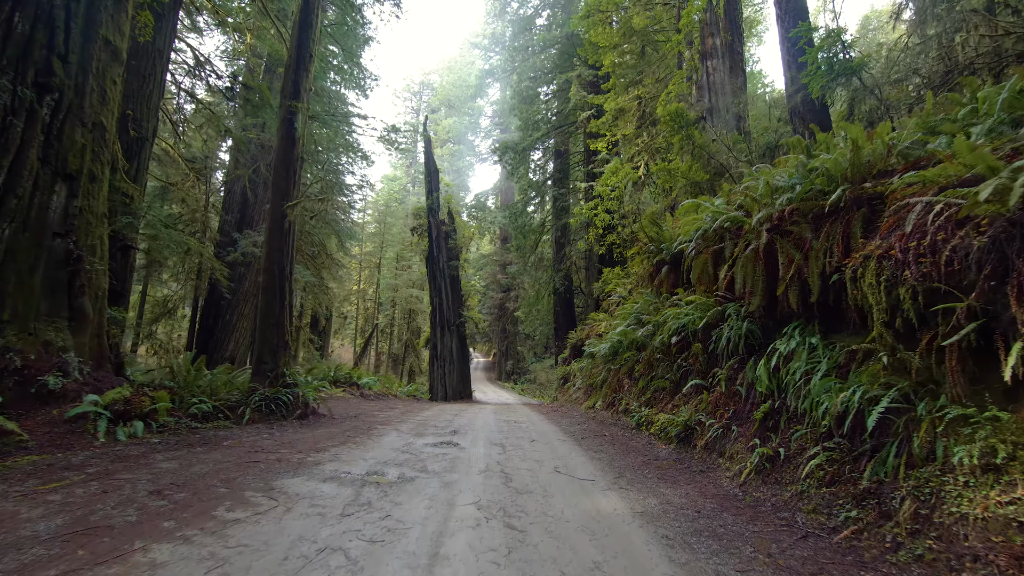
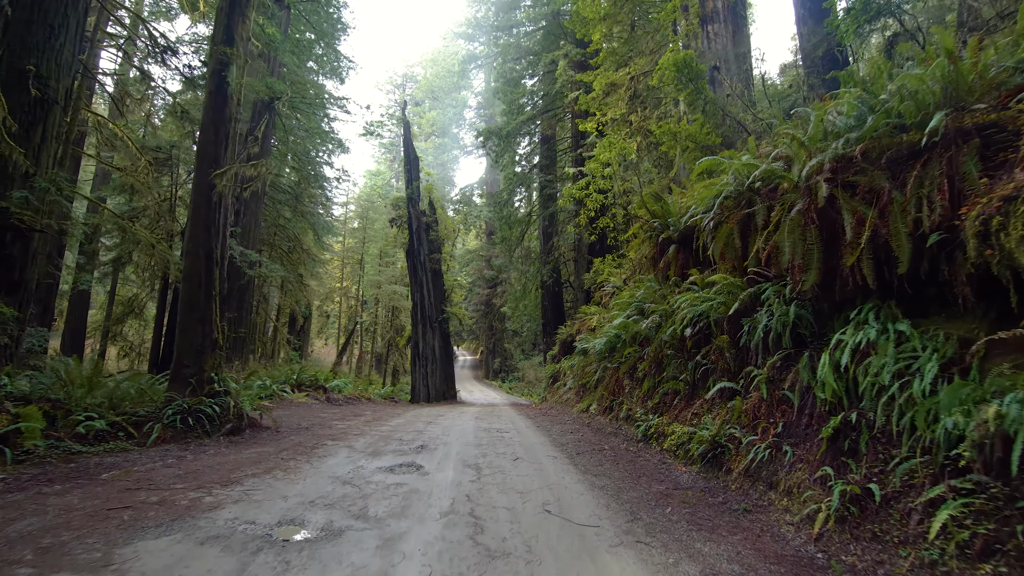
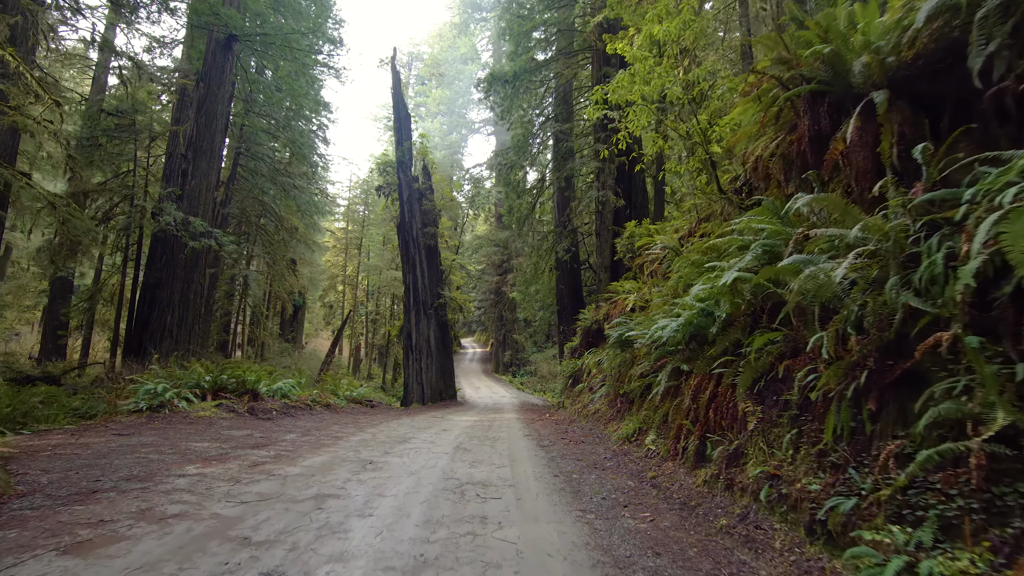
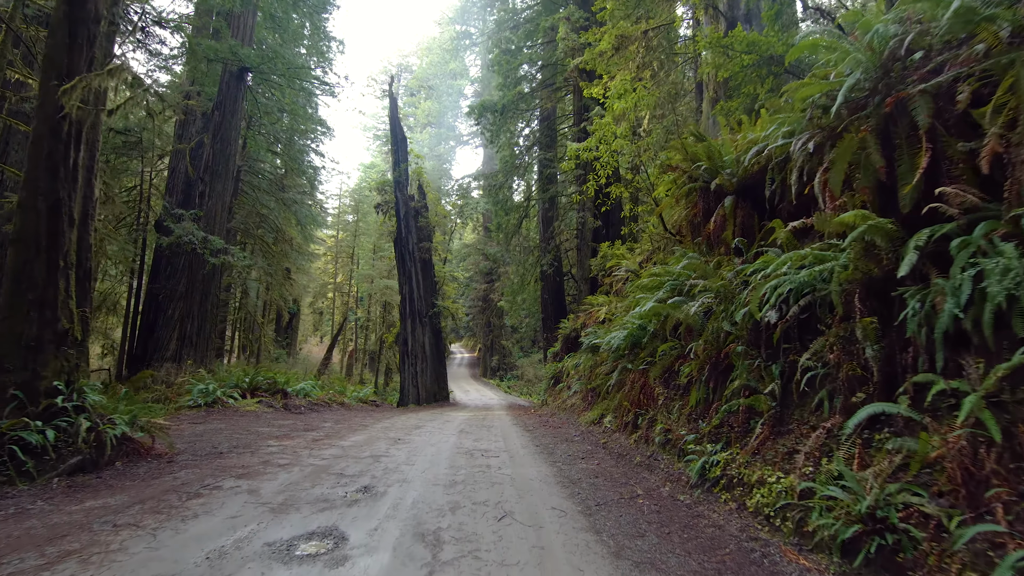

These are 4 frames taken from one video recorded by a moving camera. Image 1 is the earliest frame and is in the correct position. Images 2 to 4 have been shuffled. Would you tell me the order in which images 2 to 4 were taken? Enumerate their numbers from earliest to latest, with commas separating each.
2, 4, 3
